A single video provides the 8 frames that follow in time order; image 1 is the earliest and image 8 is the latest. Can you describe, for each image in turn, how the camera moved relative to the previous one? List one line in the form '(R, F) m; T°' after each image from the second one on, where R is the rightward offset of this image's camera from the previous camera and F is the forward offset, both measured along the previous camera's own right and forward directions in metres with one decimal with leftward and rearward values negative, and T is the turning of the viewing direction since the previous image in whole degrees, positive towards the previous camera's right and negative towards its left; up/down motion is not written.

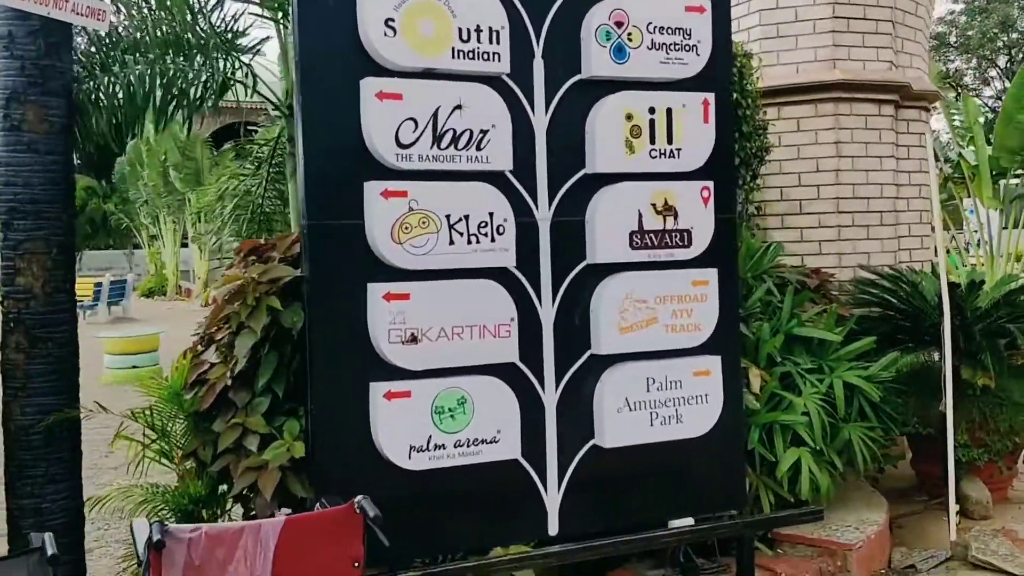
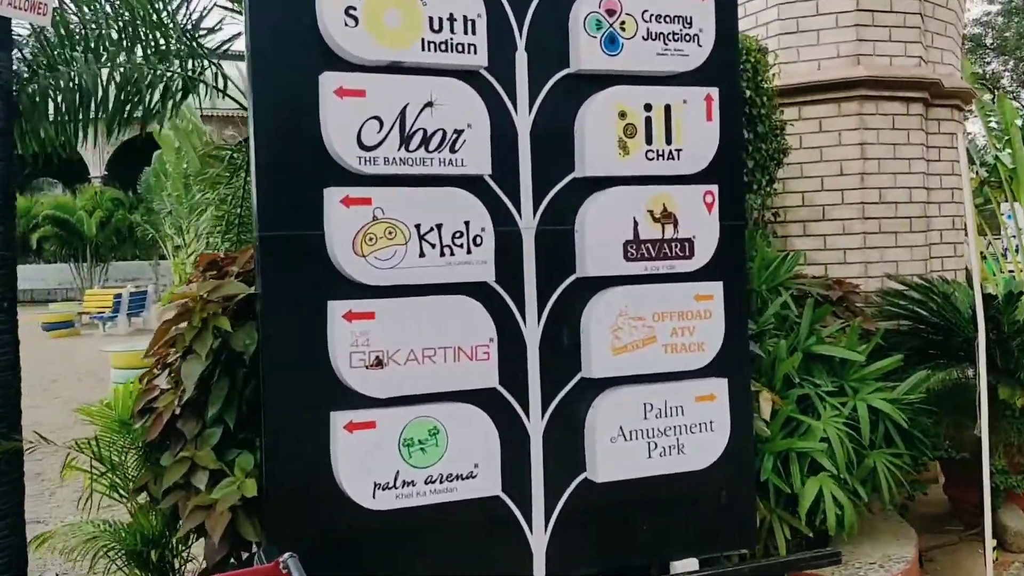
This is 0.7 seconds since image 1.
(+0.2, +0.4) m; -2°
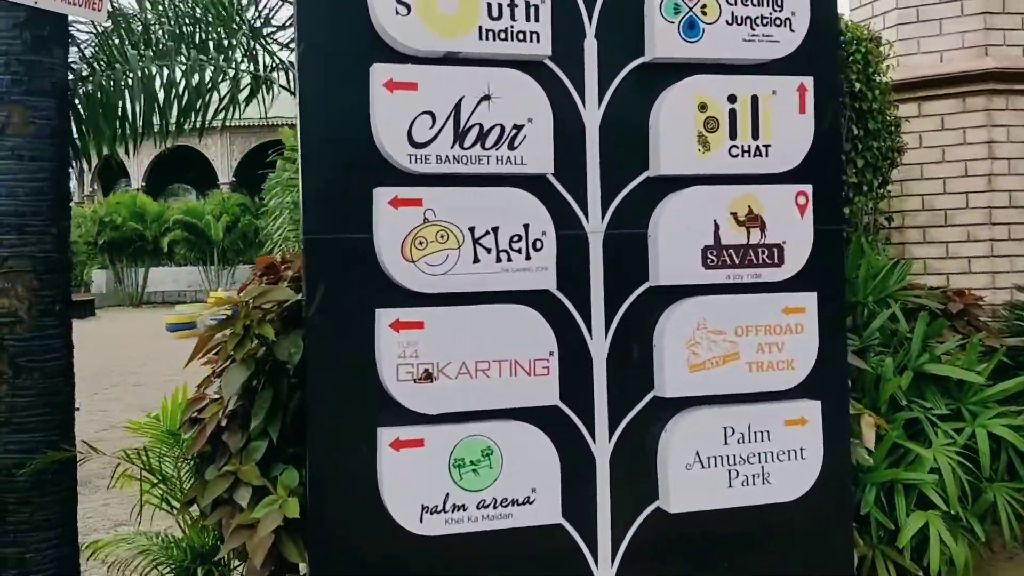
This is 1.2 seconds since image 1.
(+0.2, +0.3) m; -7°
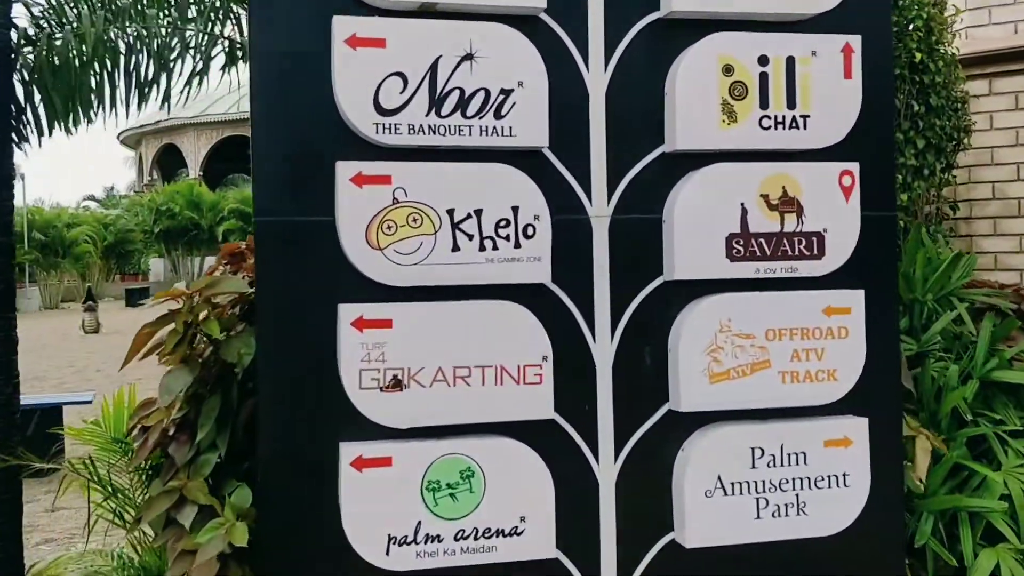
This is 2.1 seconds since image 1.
(+0.2, +0.5) m; -3°
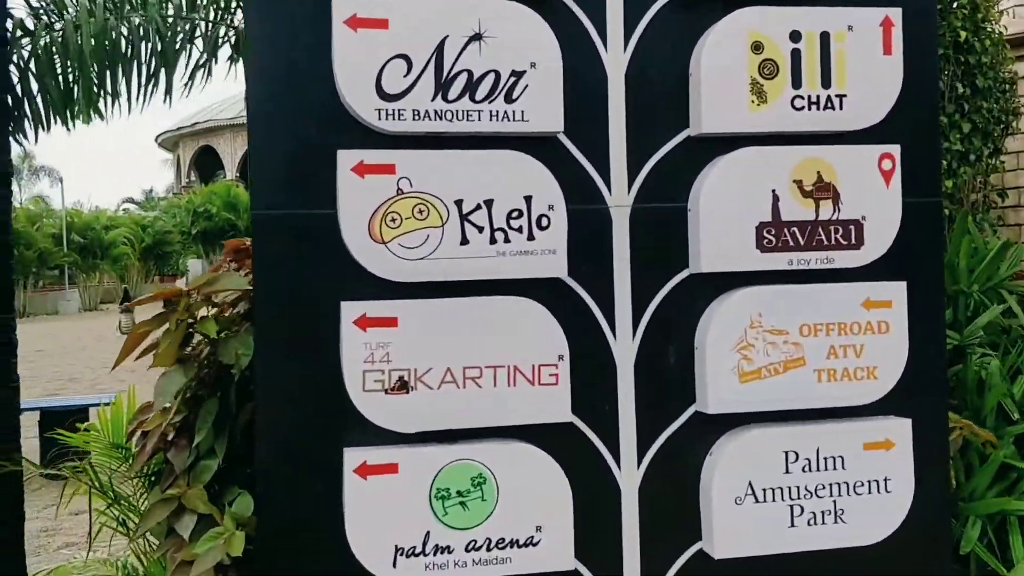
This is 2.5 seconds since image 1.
(+0.1, +0.2) m; -2°
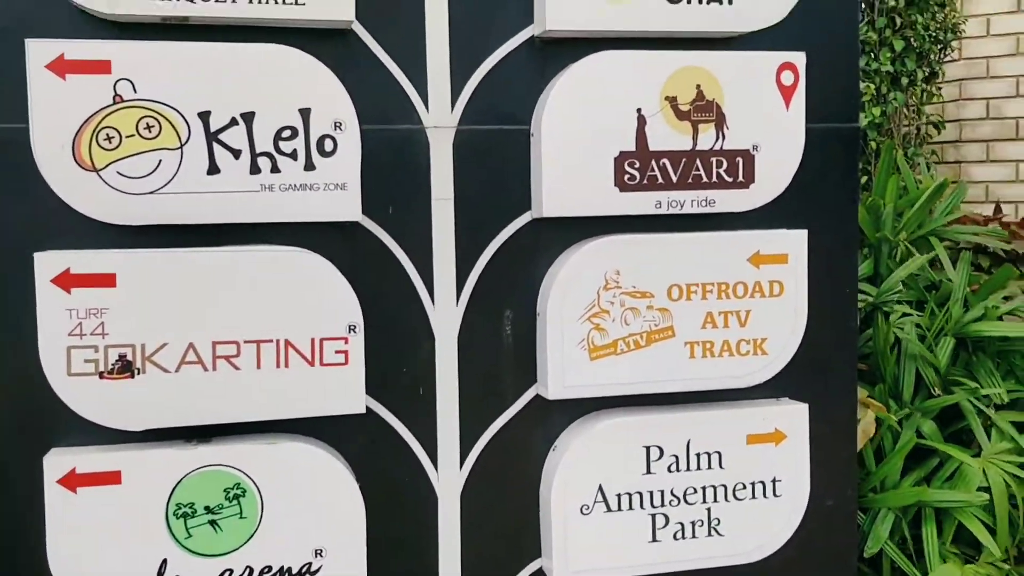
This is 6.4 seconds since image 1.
(+0.3, +0.6) m; +3°
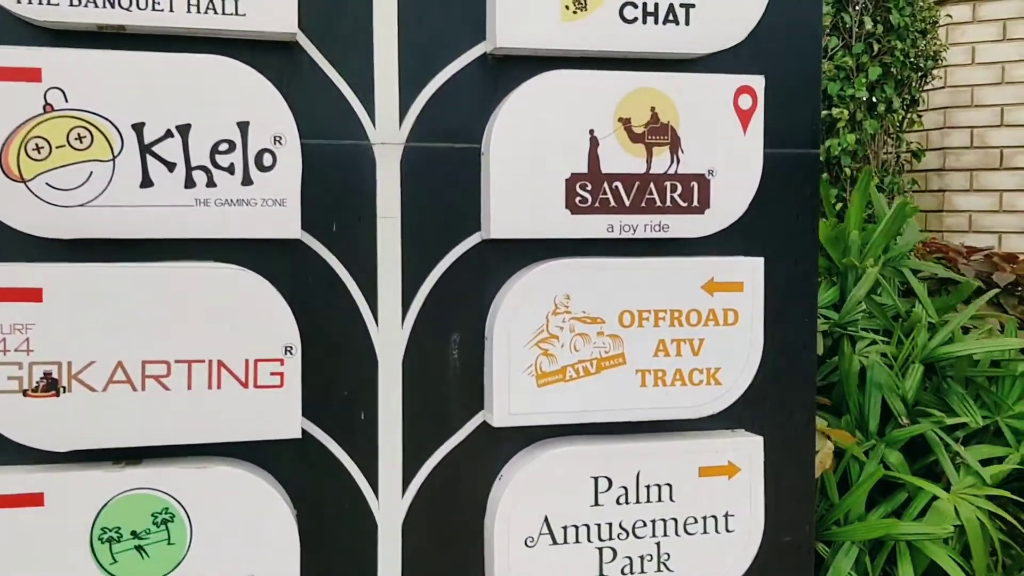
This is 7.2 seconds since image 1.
(+0.1, +0.1) m; 0°
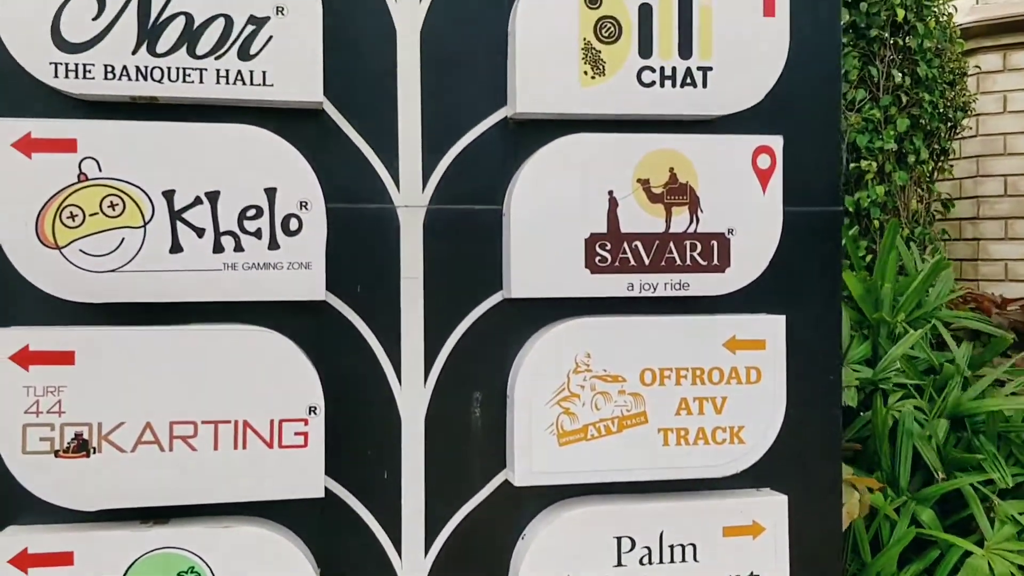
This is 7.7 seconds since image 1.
(0.0, 0.0) m; -2°
